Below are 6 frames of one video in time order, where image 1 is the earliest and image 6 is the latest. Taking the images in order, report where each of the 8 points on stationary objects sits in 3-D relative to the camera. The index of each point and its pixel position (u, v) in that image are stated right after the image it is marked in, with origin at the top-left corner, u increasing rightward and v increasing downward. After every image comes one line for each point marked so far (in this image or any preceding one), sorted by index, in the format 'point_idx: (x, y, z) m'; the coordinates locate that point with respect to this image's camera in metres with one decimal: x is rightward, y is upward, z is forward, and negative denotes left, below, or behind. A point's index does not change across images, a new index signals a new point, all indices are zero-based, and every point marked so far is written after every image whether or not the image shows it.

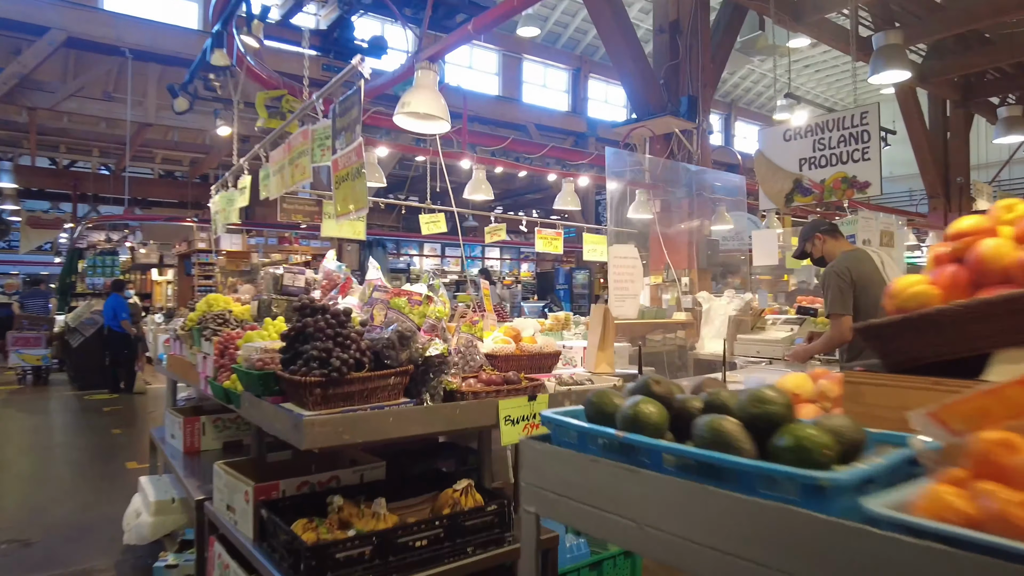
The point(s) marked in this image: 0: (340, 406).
0: (-0.3, -0.2, +1.4) m
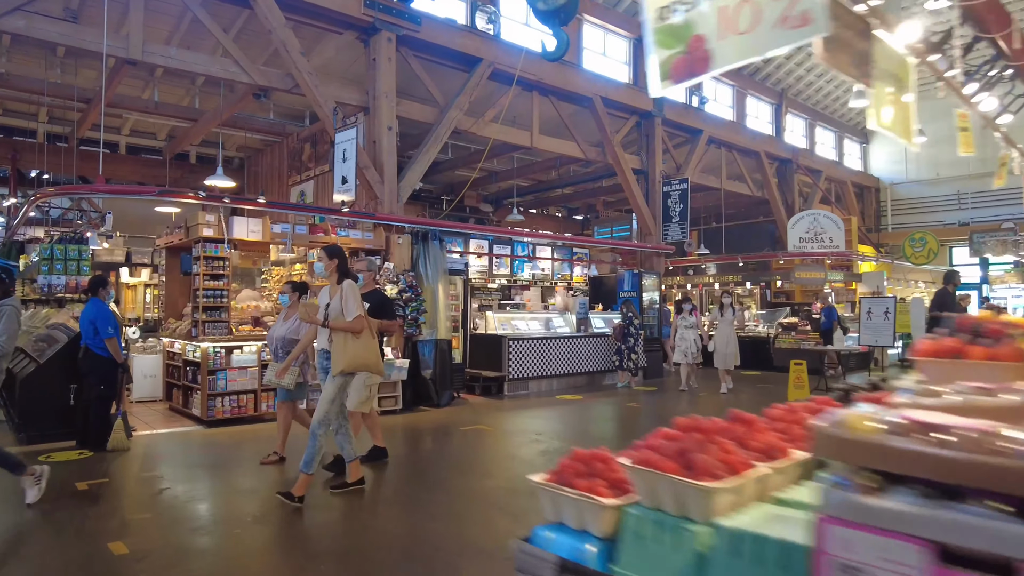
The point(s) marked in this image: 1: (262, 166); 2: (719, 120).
0: (+1.4, -0.2, -0.8) m
1: (-3.7, +1.8, +10.2) m
2: (+3.7, +3.0, +12.4) m
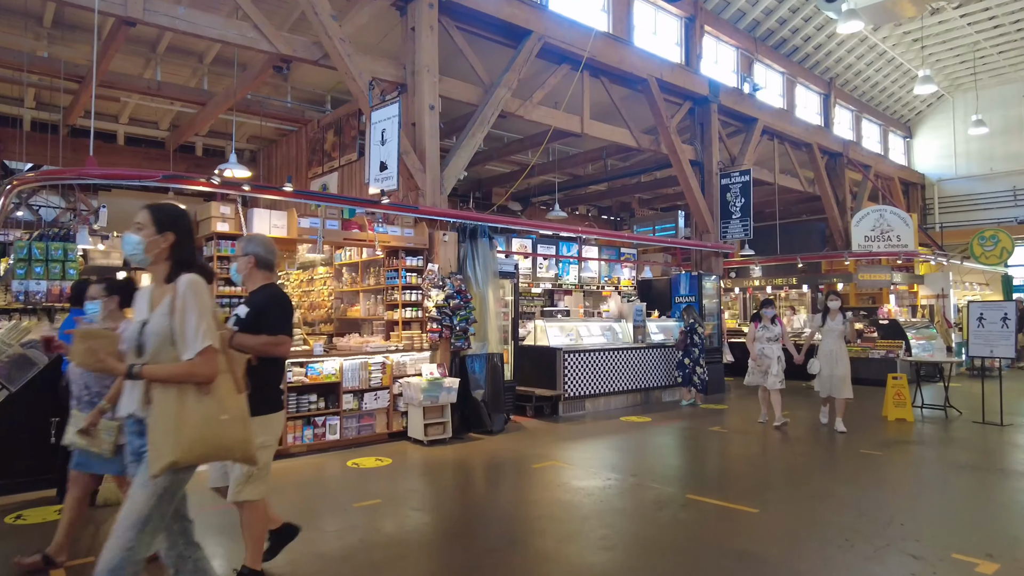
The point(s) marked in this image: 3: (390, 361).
0: (+1.9, -0.2, -1.9) m
1: (-3.1, +1.7, +9.2) m
2: (+4.3, +3.0, +11.3) m
3: (-1.0, -0.6, +5.4) m
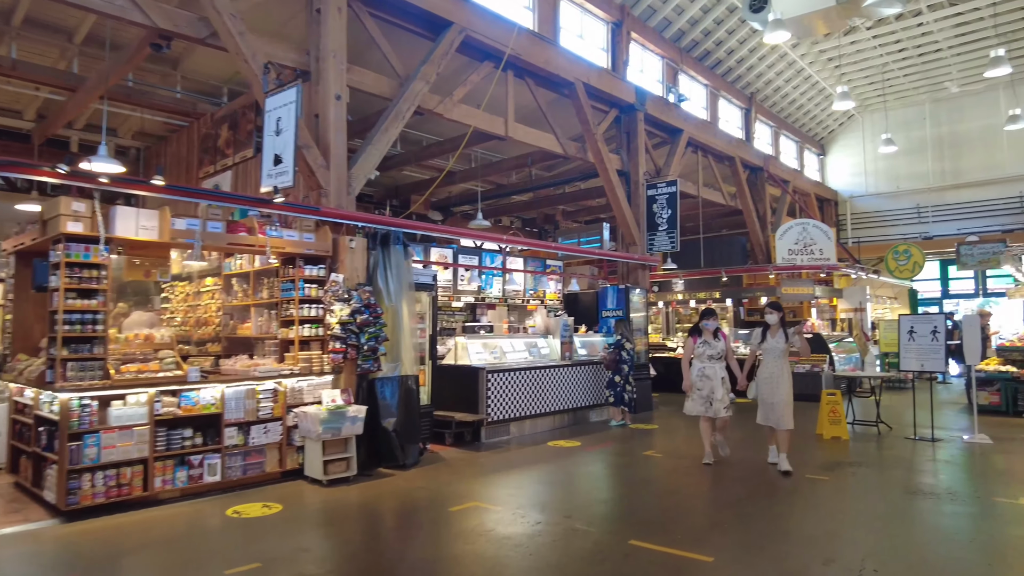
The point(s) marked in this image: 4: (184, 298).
0: (+2.1, -0.1, -2.3) m
1: (-4.1, +1.6, +8.2) m
2: (+3.0, +2.7, +11.2) m
3: (-1.6, -0.7, +4.7) m
4: (-3.0, -0.1, +6.2) m
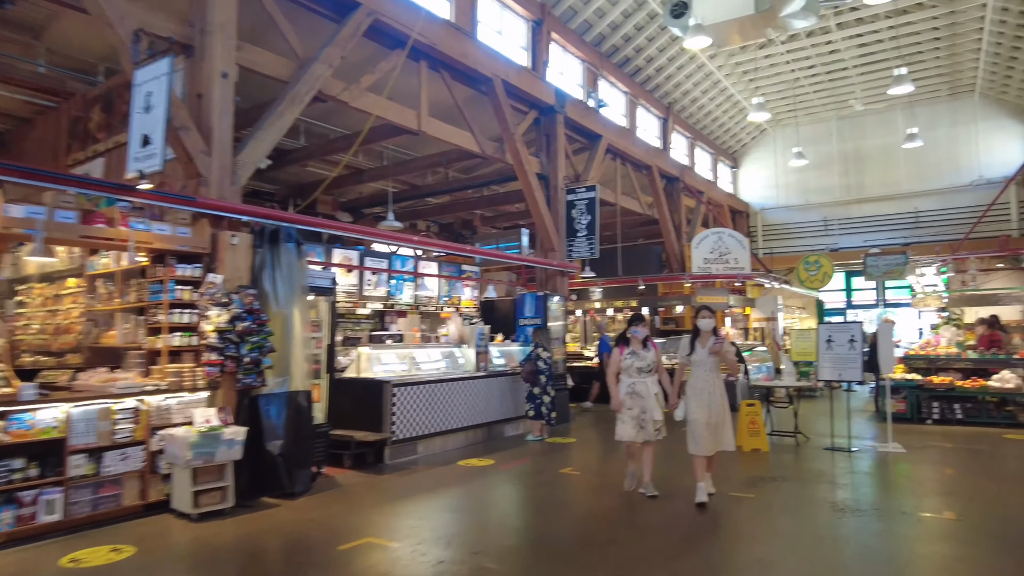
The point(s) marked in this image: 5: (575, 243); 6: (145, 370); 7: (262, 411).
0: (+2.4, -0.1, -2.5) m
1: (-5.0, +1.5, +7.2) m
2: (+1.7, +2.6, +11.0) m
3: (-2.1, -0.7, +4.0) m
4: (-3.7, -0.1, +5.4) m
5: (+0.9, +0.6, +9.2) m
6: (-2.4, -0.5, +4.5) m
7: (-1.6, -0.7, +4.4) m
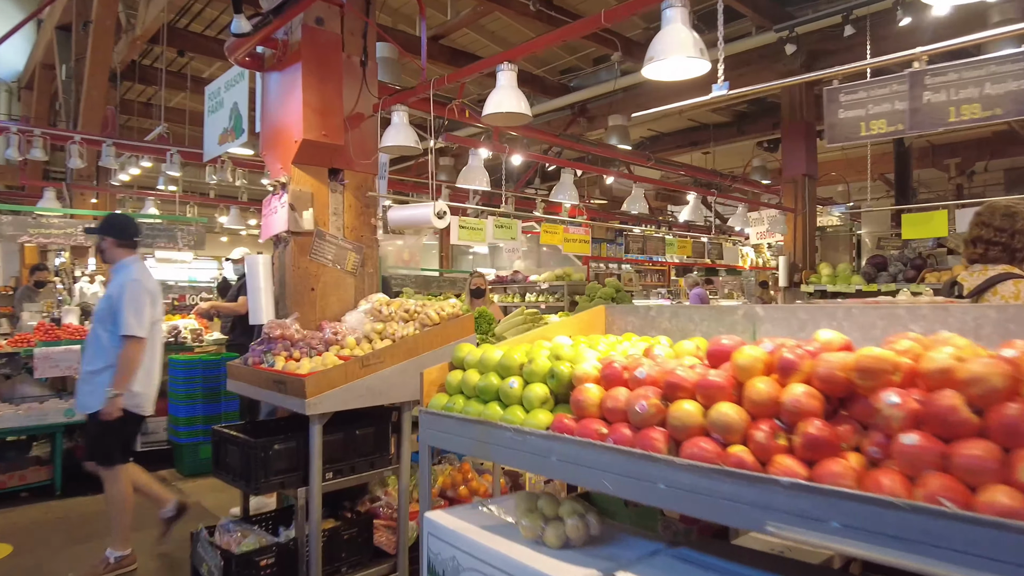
0: (+2.5, -0.2, -2.2) m
1: (-5.8, +1.8, +6.6) m
2: (+0.6, +2.7, +11.1) m
3: (-2.6, -0.6, +3.8) m
4: (-4.3, +0.1, +5.0) m
5: (-0.1, +0.7, +9.2) m
6: (-2.9, -0.4, +4.2) m
7: (-2.1, -0.6, +4.2) m
